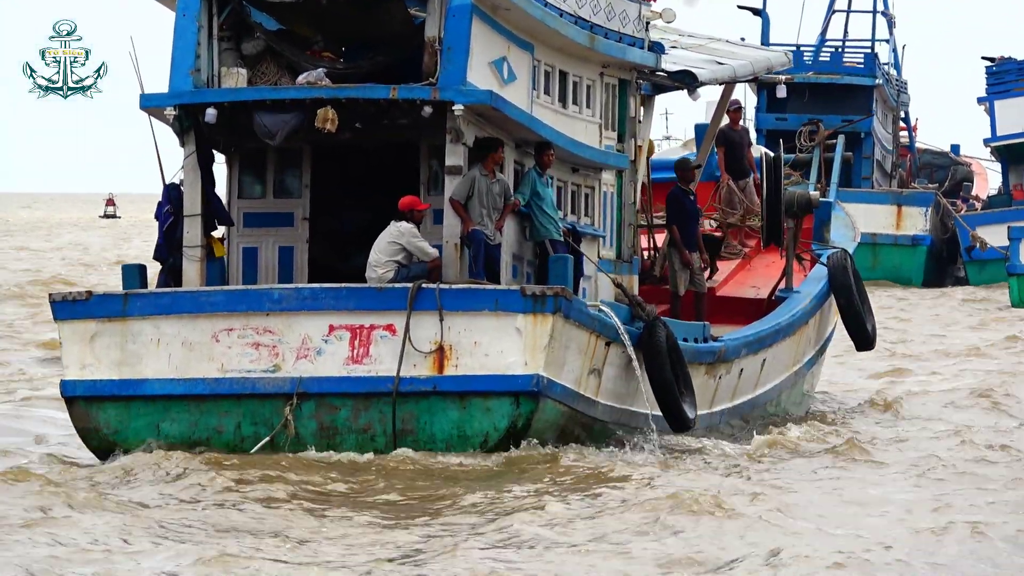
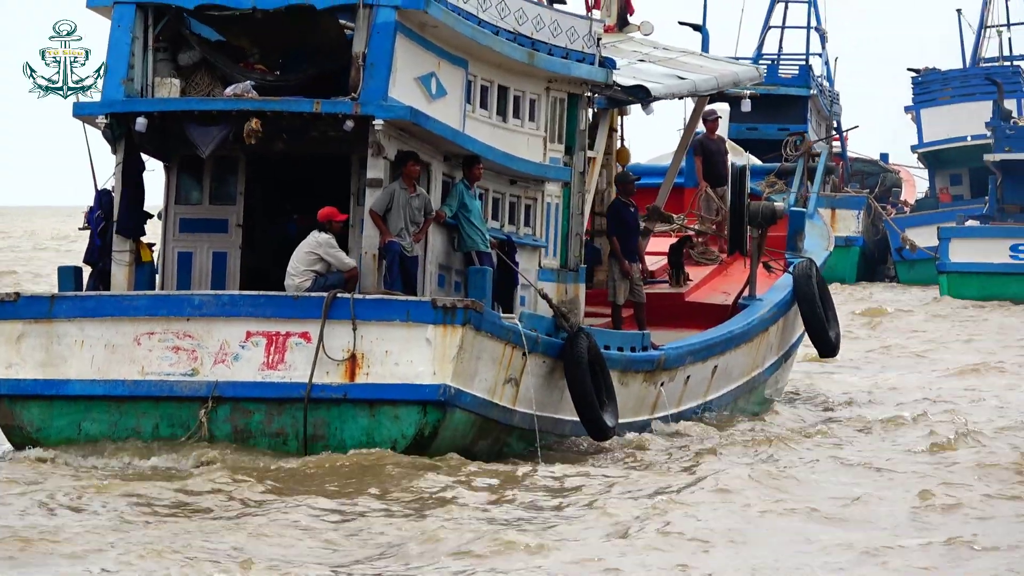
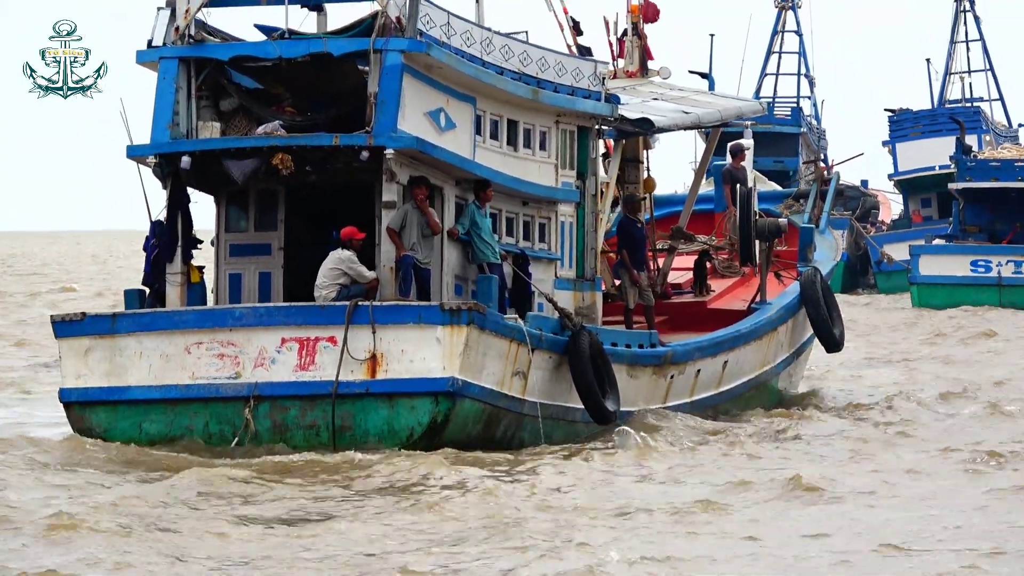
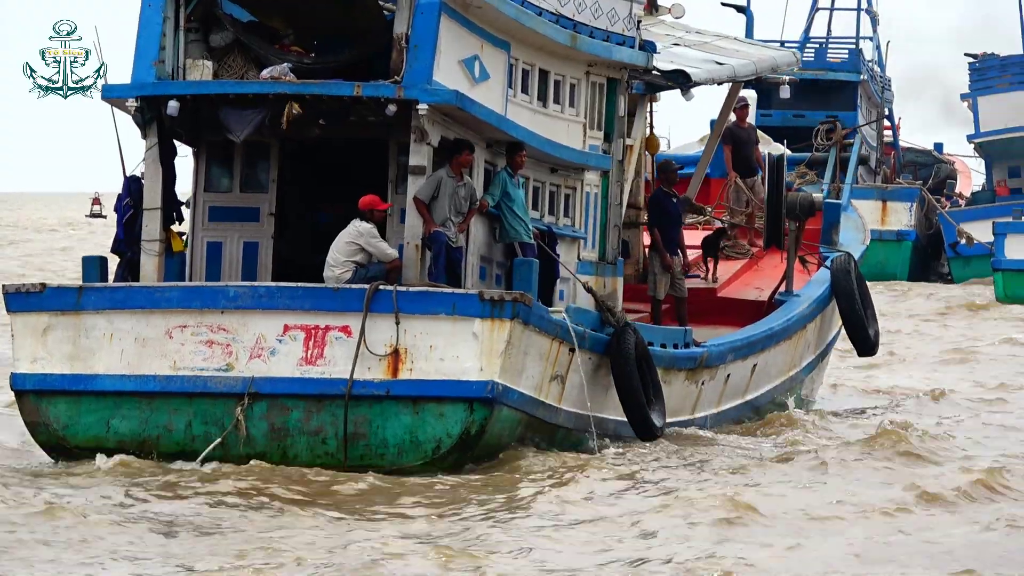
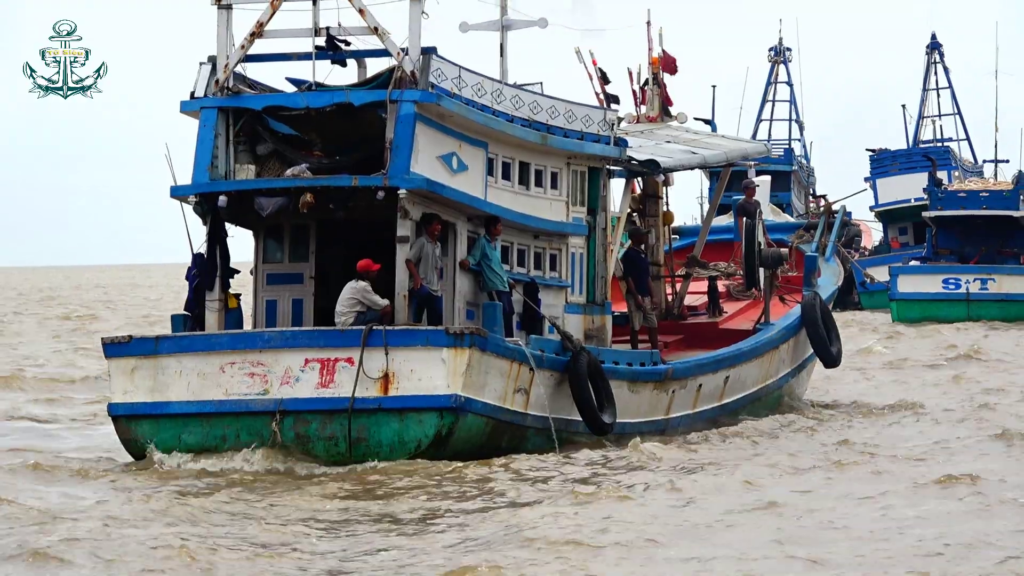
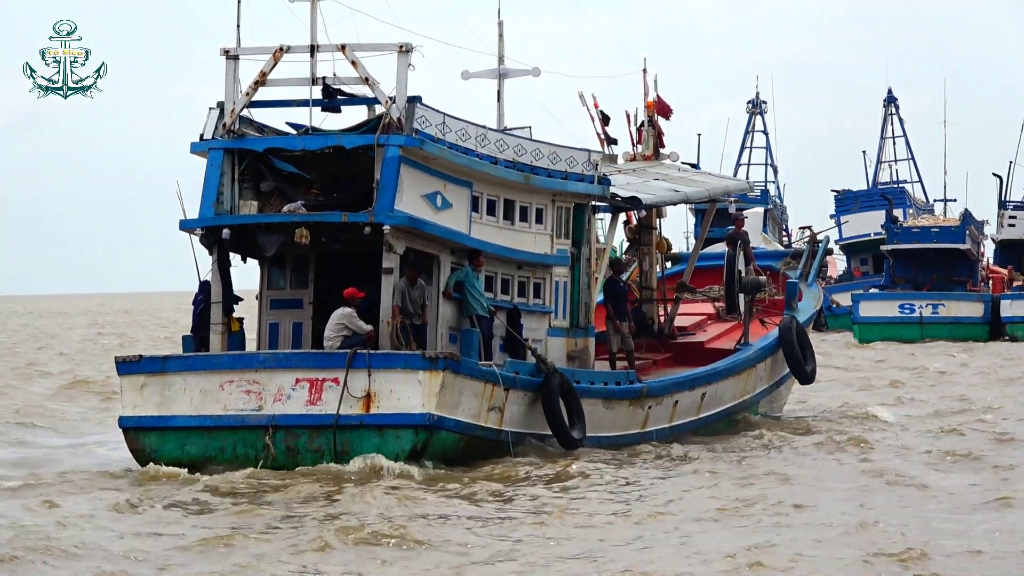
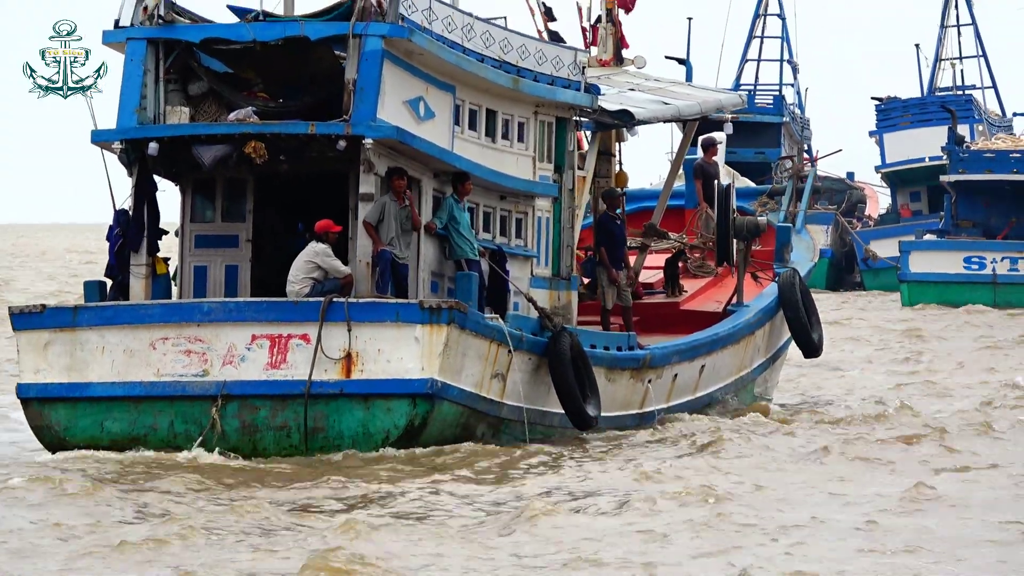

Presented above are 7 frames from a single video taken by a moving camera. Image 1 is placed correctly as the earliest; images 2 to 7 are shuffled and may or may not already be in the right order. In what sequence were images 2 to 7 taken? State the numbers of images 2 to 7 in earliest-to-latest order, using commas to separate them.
4, 2, 7, 3, 5, 6
